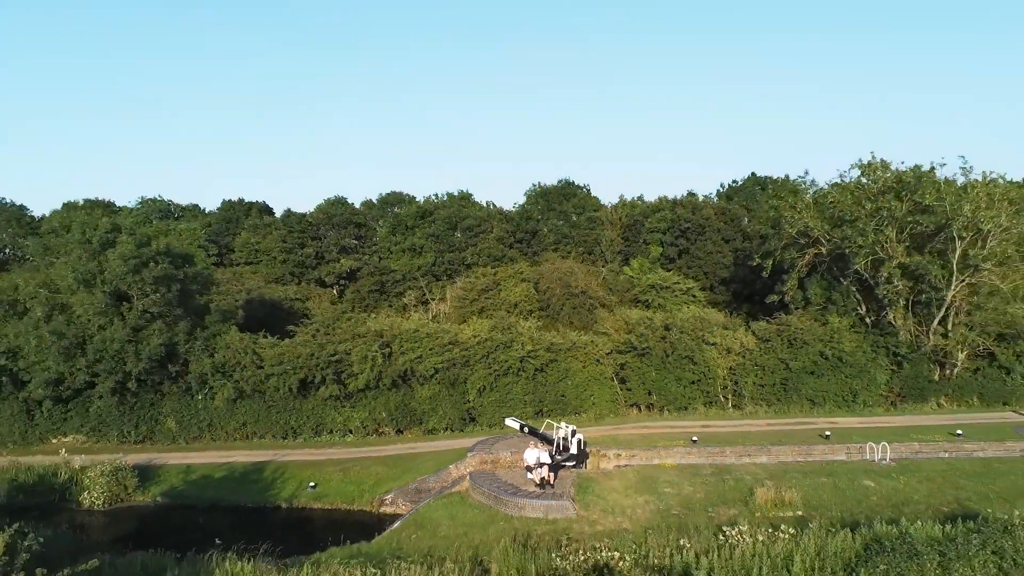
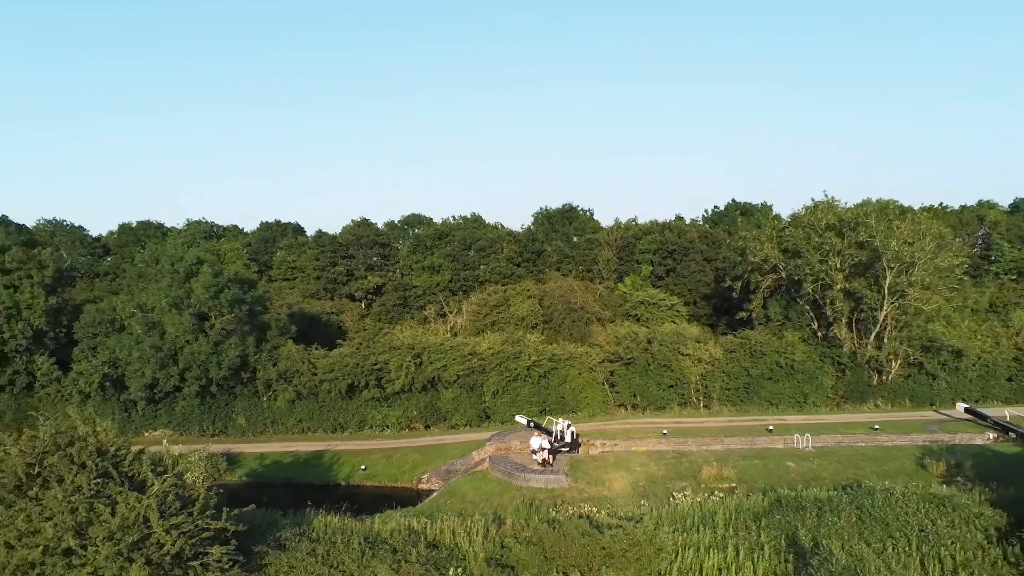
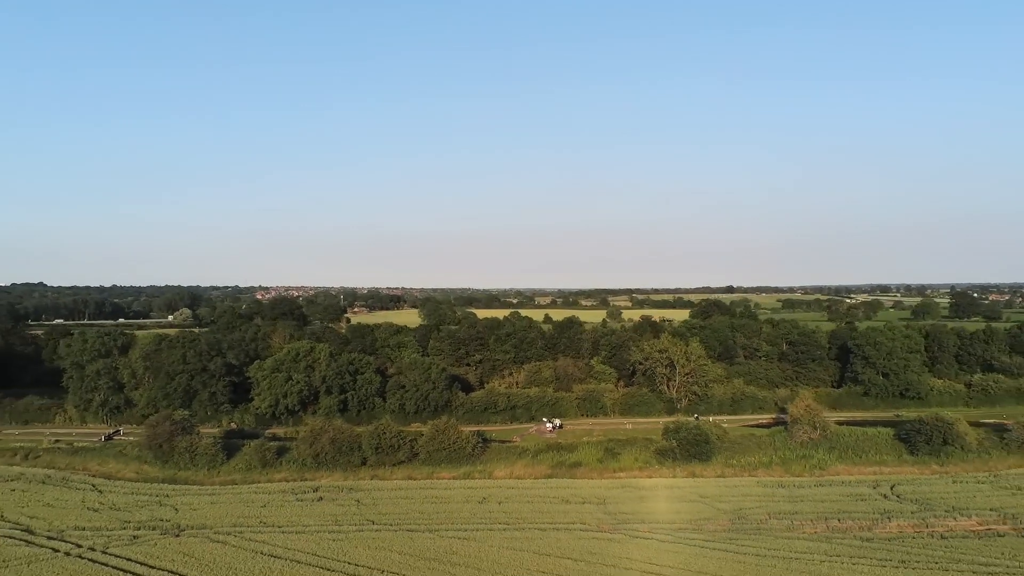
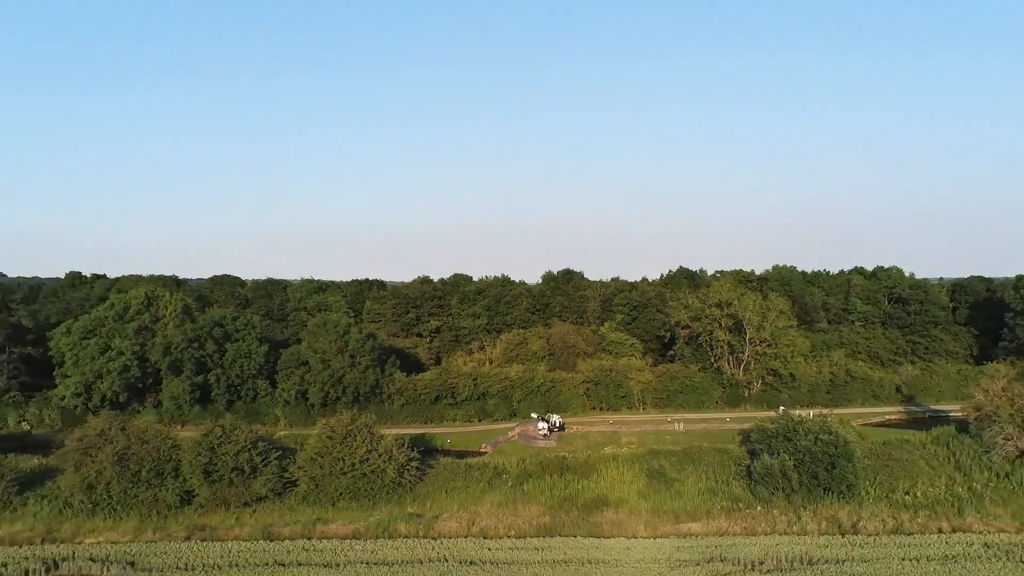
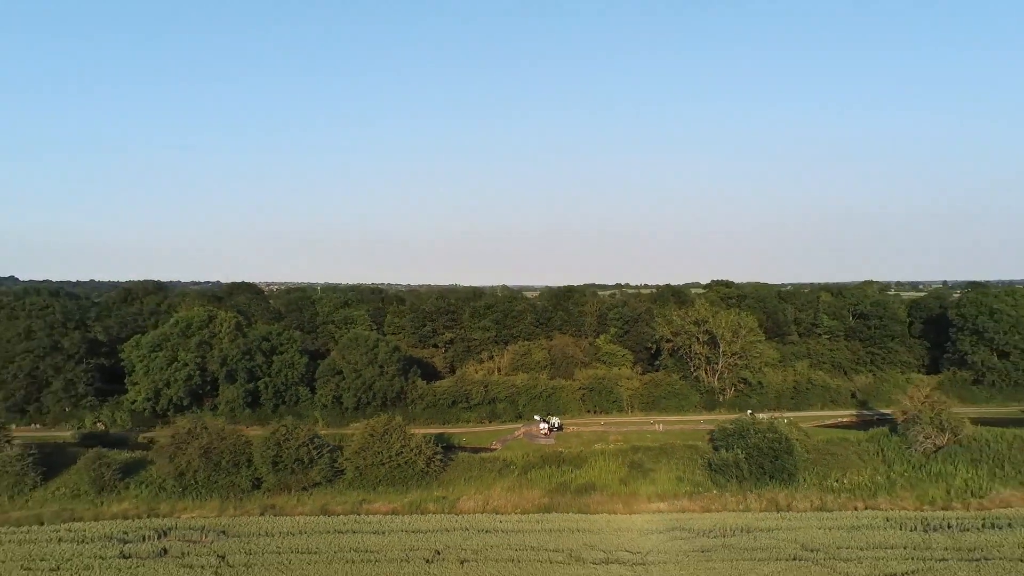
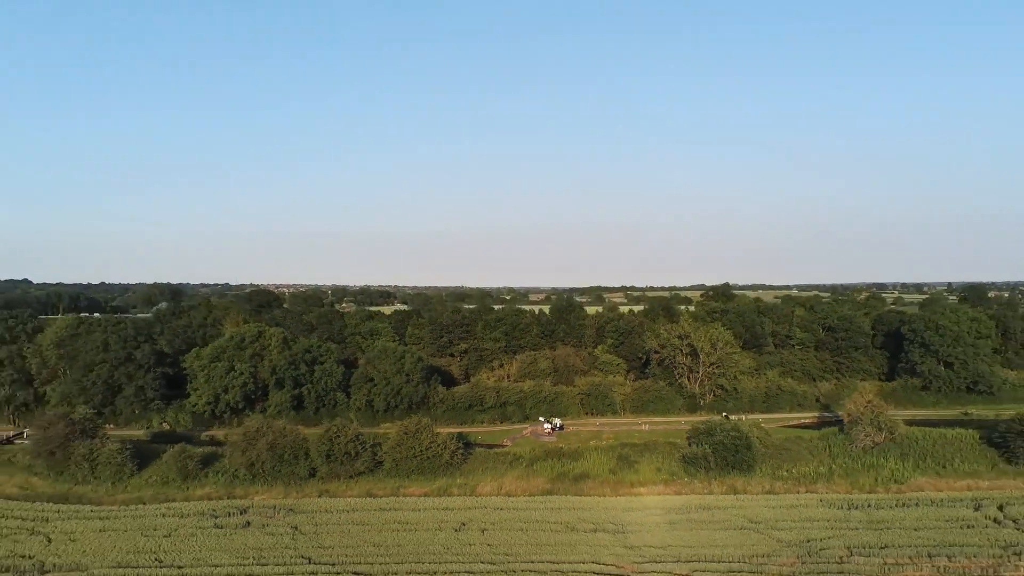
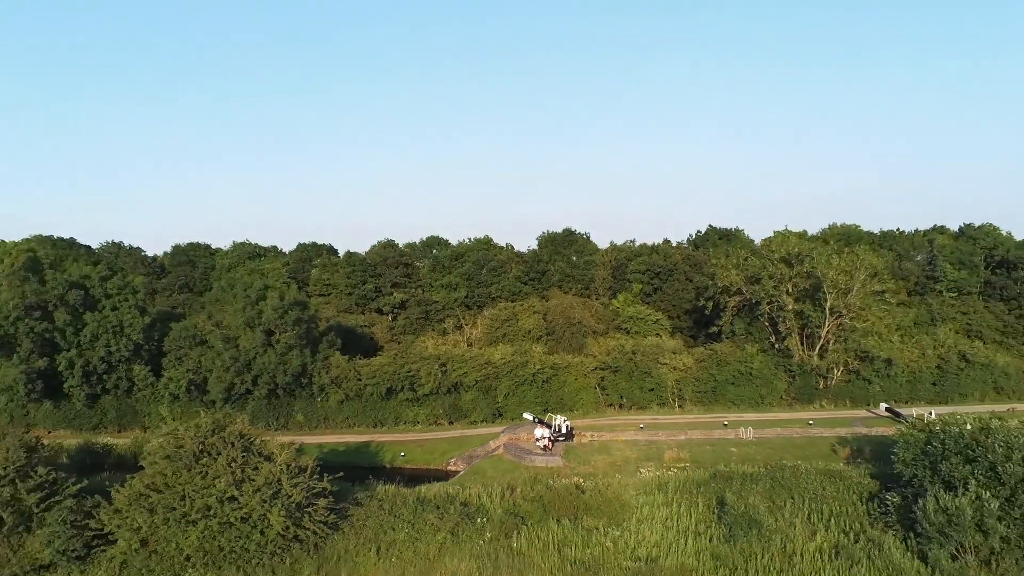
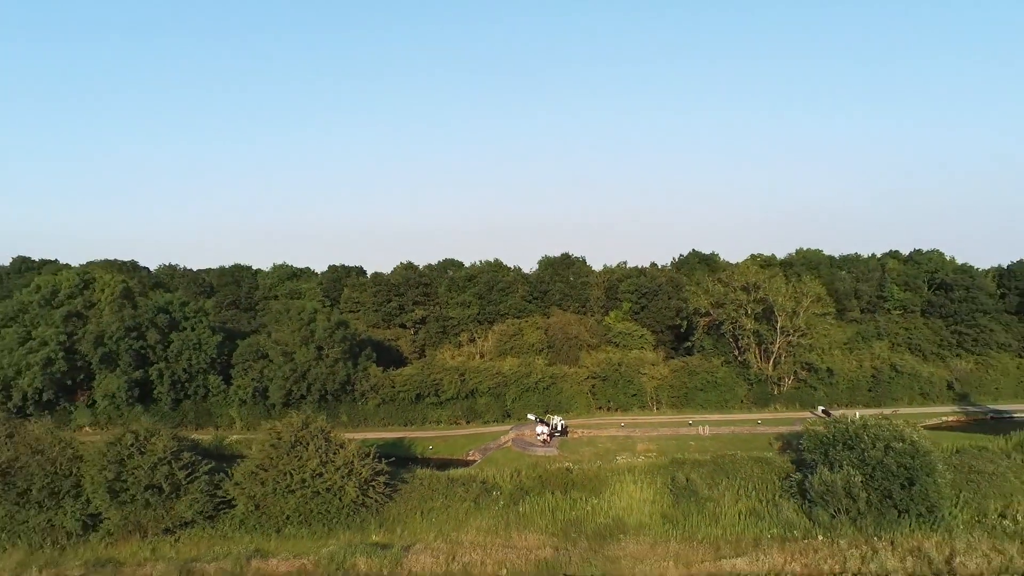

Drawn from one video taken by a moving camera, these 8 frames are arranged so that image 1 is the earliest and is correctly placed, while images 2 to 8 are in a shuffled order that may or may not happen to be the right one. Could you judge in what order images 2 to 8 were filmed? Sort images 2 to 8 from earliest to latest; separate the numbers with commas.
2, 7, 8, 4, 5, 6, 3
